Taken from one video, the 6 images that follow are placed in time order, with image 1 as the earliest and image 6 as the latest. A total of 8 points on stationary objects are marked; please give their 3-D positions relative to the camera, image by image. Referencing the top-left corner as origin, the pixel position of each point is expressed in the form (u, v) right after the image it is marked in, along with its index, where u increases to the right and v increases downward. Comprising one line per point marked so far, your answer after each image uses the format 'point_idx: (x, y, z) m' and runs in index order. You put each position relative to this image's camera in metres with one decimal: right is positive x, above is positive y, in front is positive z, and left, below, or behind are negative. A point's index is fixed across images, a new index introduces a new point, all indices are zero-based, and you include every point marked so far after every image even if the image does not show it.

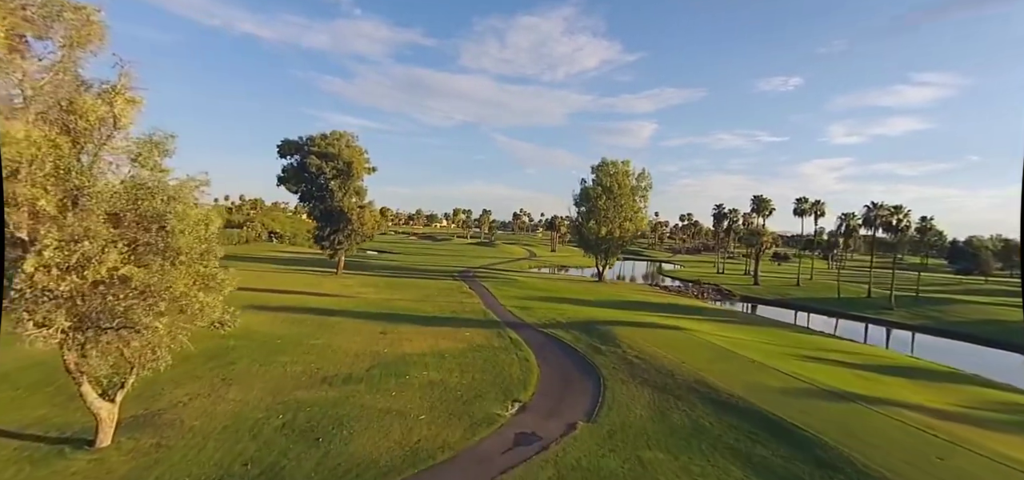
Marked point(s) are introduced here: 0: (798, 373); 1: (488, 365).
0: (+12.5, -5.8, +19.4) m
1: (-1.1, -5.4, +19.2) m
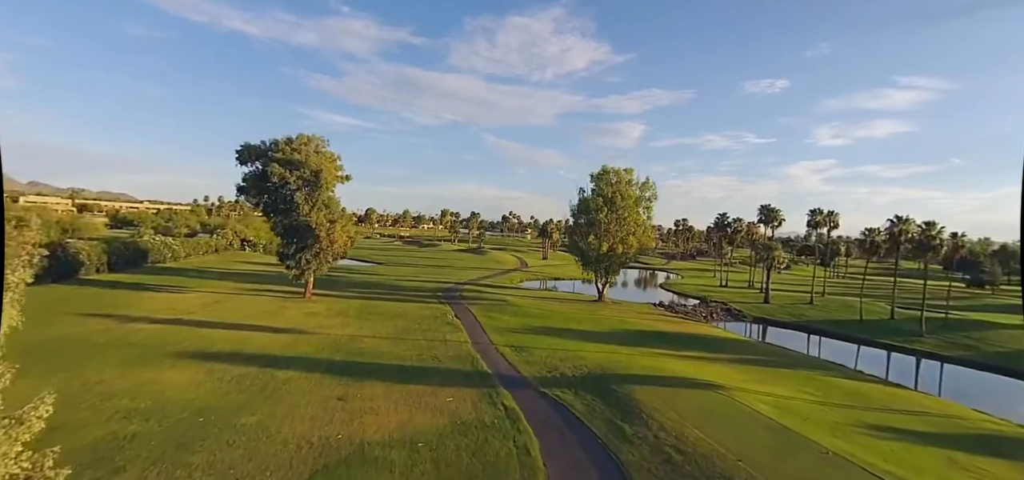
0: (+12.4, -7.6, +14.6) m
1: (-1.1, -7.1, +14.1) m
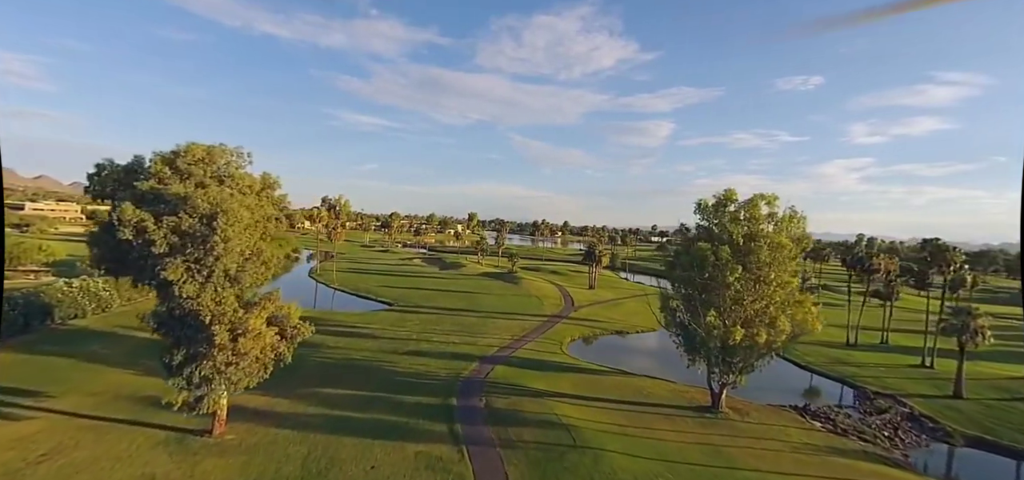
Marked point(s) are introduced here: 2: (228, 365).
0: (+14.4, -12.4, -4.7) m
1: (+0.9, -11.8, -4.4) m
2: (-12.6, -5.5, +20.0) m
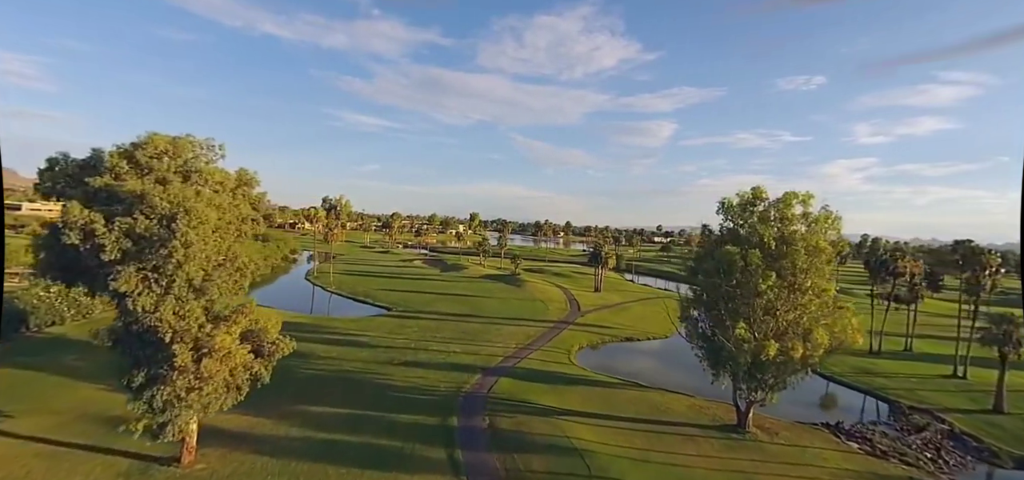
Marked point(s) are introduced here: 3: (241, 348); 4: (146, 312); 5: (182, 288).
0: (+14.6, -12.5, -7.4) m
1: (+1.1, -12.0, -7.1) m
2: (-12.3, -5.7, +17.4) m
3: (-11.1, -4.3, +18.5) m
4: (-13.5, -2.6, +16.4) m
5: (-12.5, -1.8, +16.9) m
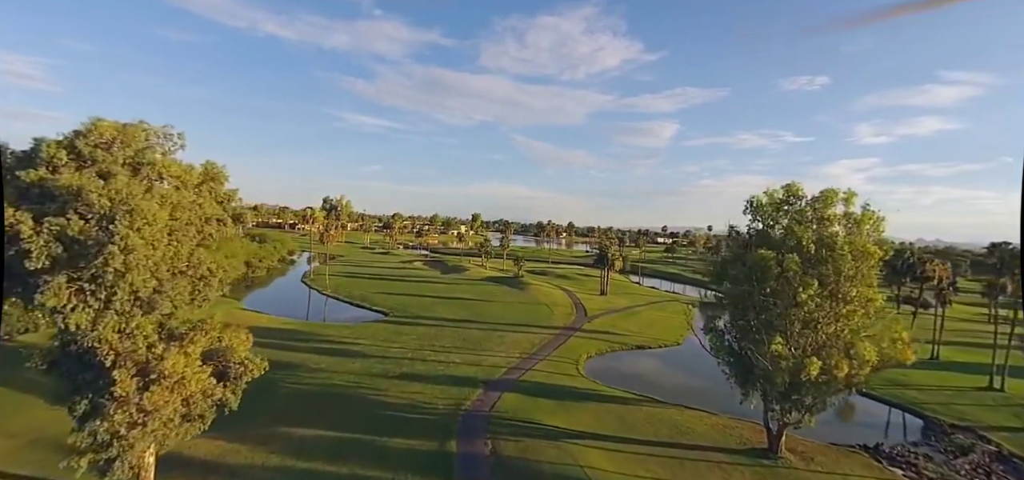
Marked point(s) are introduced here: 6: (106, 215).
0: (+14.7, -12.7, -10.2) m
1: (+1.2, -12.1, -9.8) m
2: (-12.1, -5.8, +14.7) m
3: (-10.8, -4.5, +15.8) m
4: (-13.3, -2.7, +13.8) m
5: (-12.2, -1.9, +14.2) m
6: (-12.4, +0.8, +13.8) m
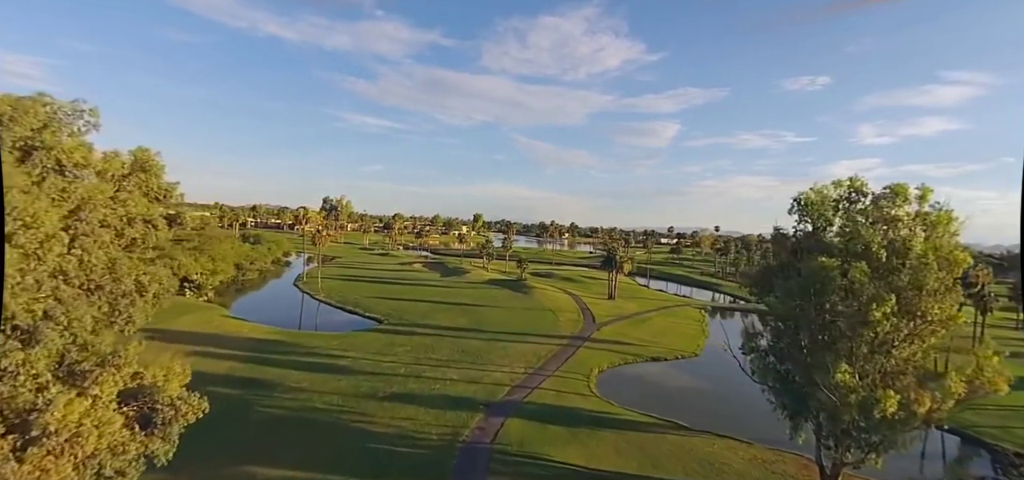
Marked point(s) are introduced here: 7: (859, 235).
0: (+14.9, -12.8, -14.1) m
1: (+1.4, -12.3, -13.6) m
2: (-11.8, -6.0, +11.0) m
3: (-10.6, -4.7, +12.0) m
4: (-13.0, -2.9, +10.0) m
5: (-12.0, -2.1, +10.5) m
6: (-12.1, +0.6, +10.0) m
7: (+14.4, +0.2, +18.5) m
